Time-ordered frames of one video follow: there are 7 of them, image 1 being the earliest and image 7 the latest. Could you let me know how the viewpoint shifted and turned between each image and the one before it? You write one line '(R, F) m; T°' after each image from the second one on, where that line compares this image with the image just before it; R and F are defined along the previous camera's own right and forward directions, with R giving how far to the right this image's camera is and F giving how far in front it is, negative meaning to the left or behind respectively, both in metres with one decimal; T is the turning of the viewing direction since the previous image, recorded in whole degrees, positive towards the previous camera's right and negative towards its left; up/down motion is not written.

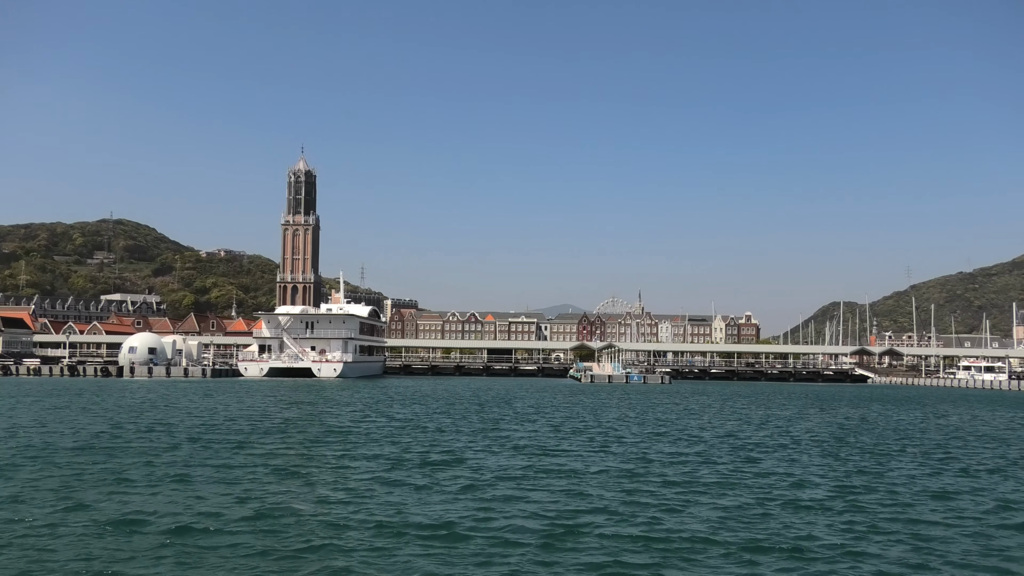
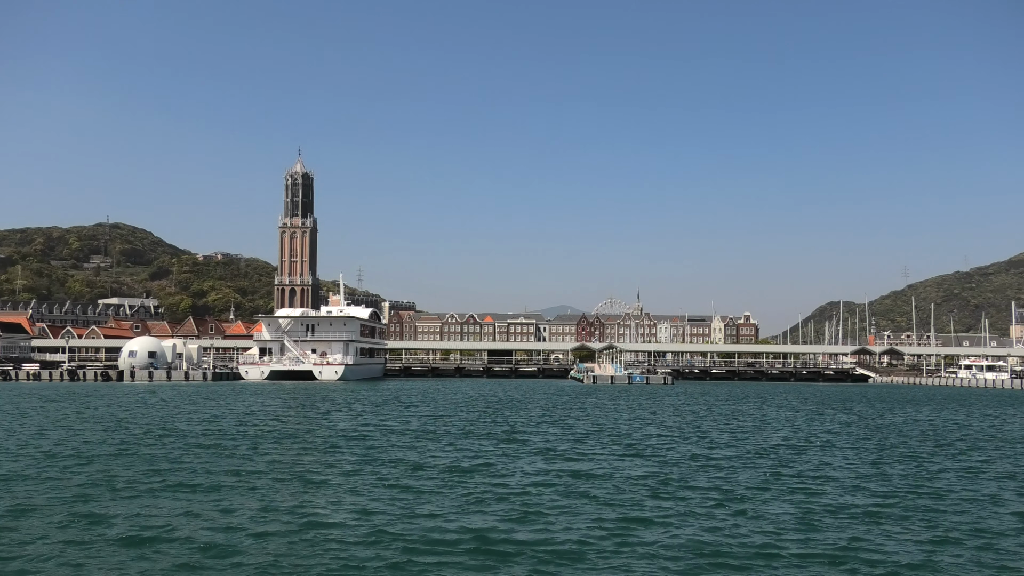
(+3.4, -2.2) m; -1°
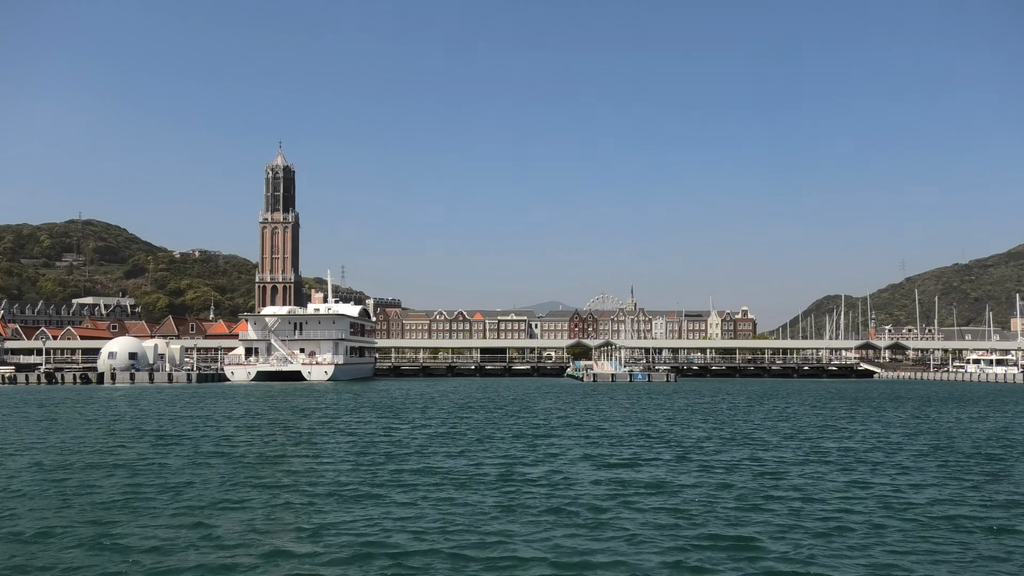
(-0.3, +3.1) m; +1°
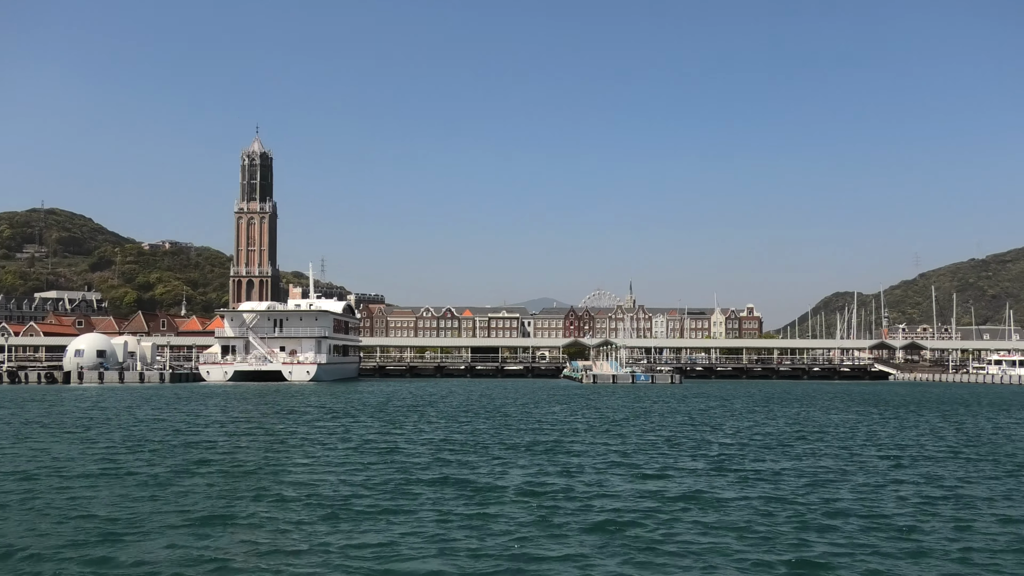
(+0.6, +5.7) m; 0°
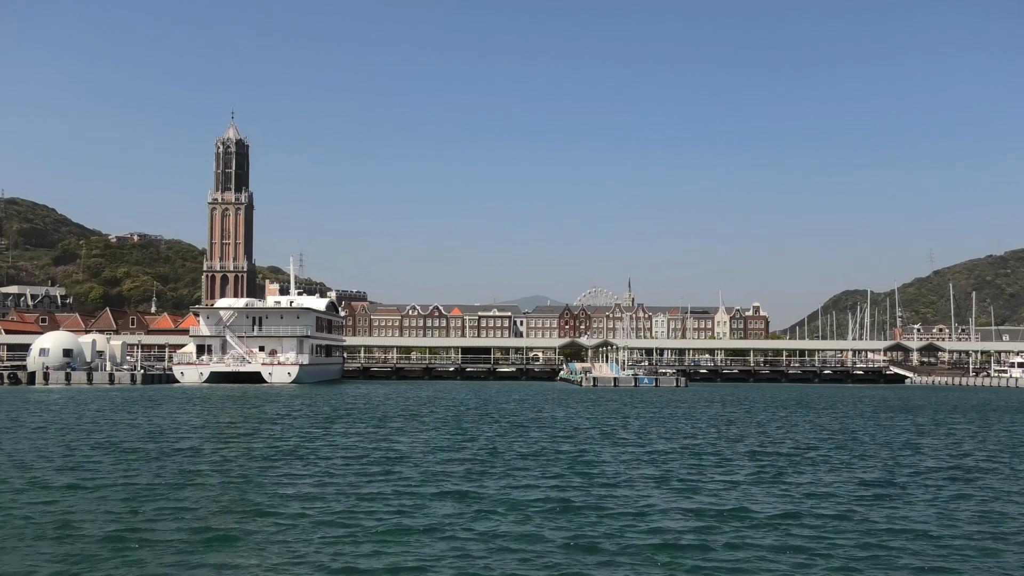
(+0.6, +5.4) m; 0°
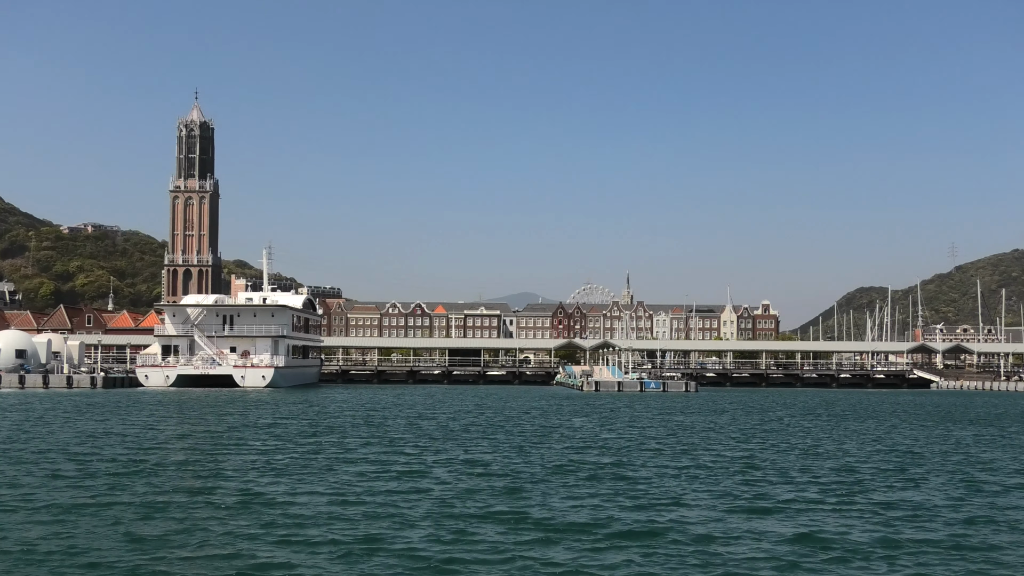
(+0.8, +6.8) m; 0°
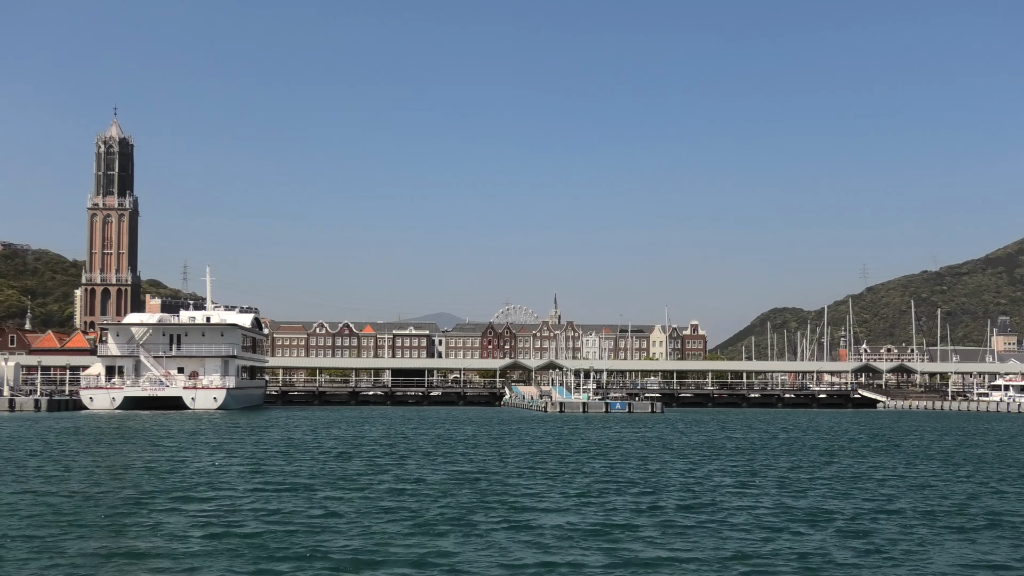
(-7.5, 0.0) m; +8°
